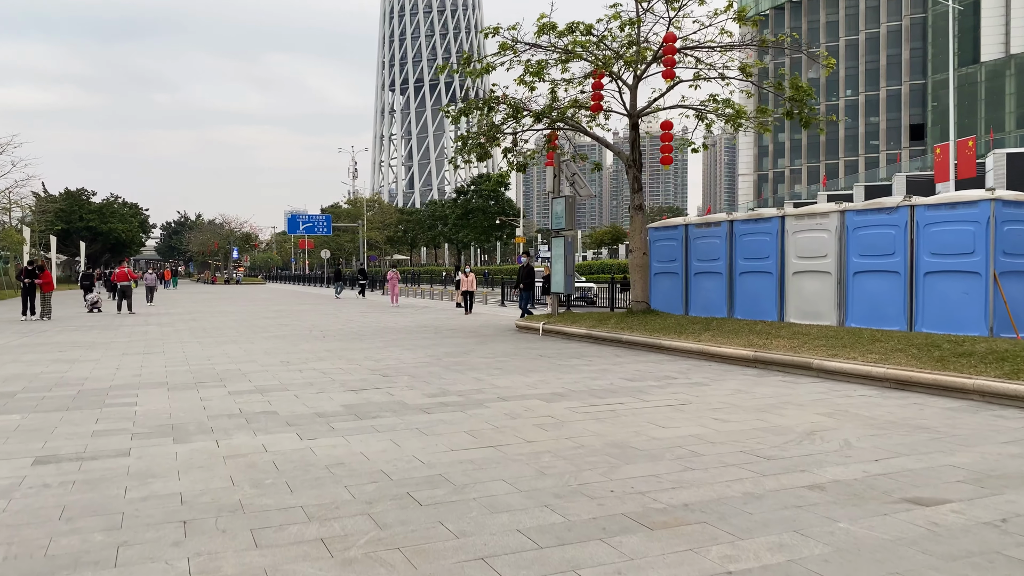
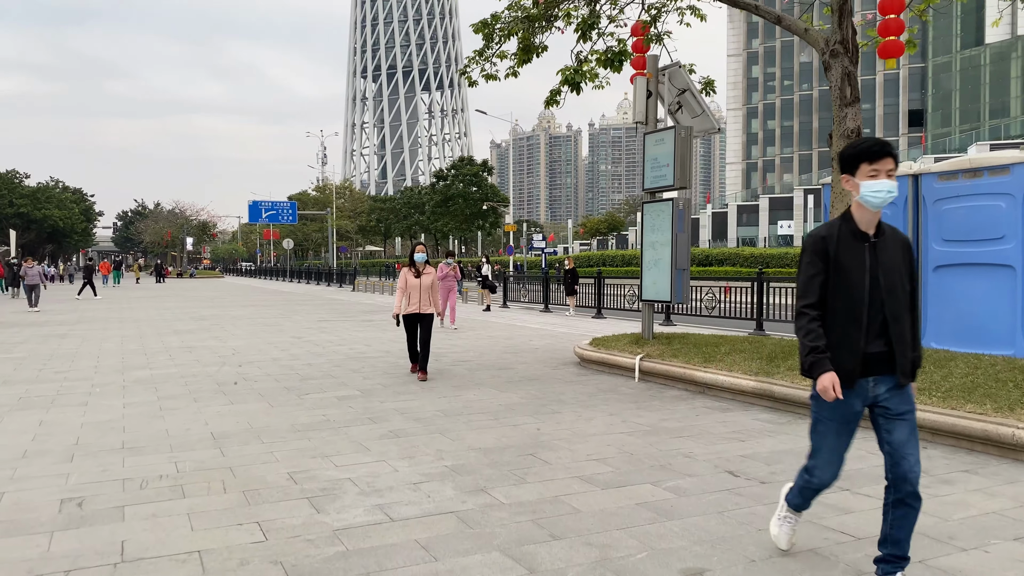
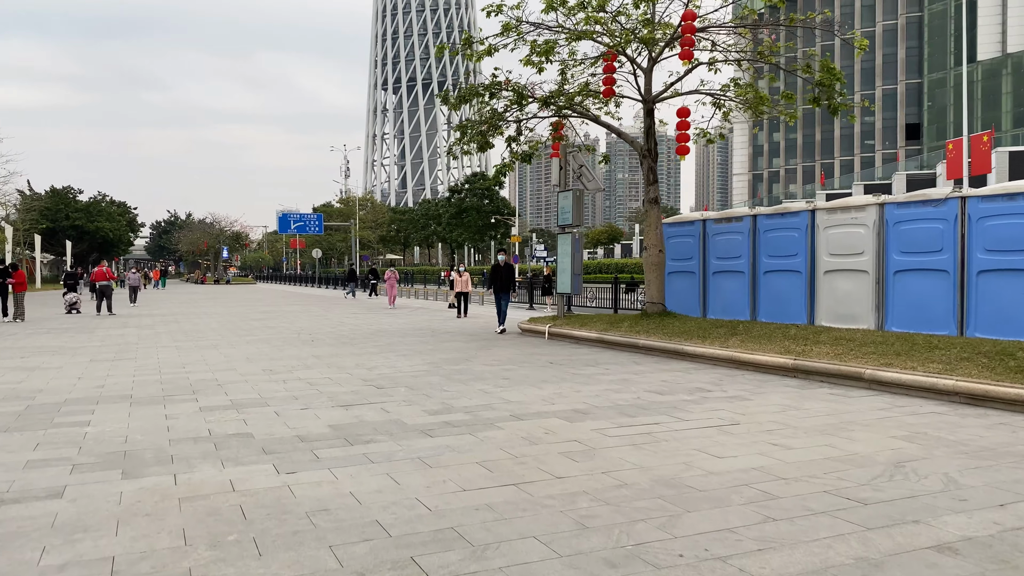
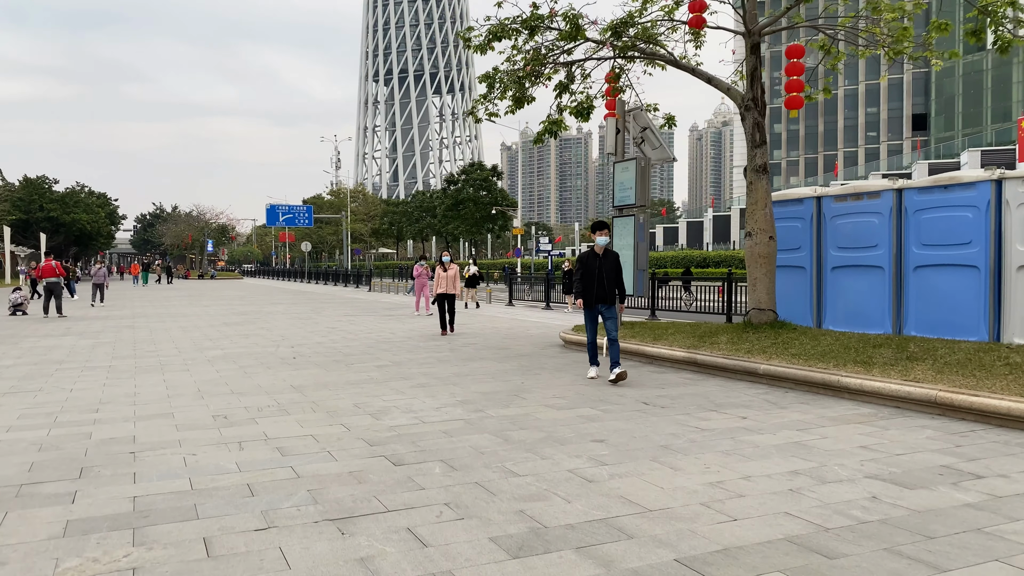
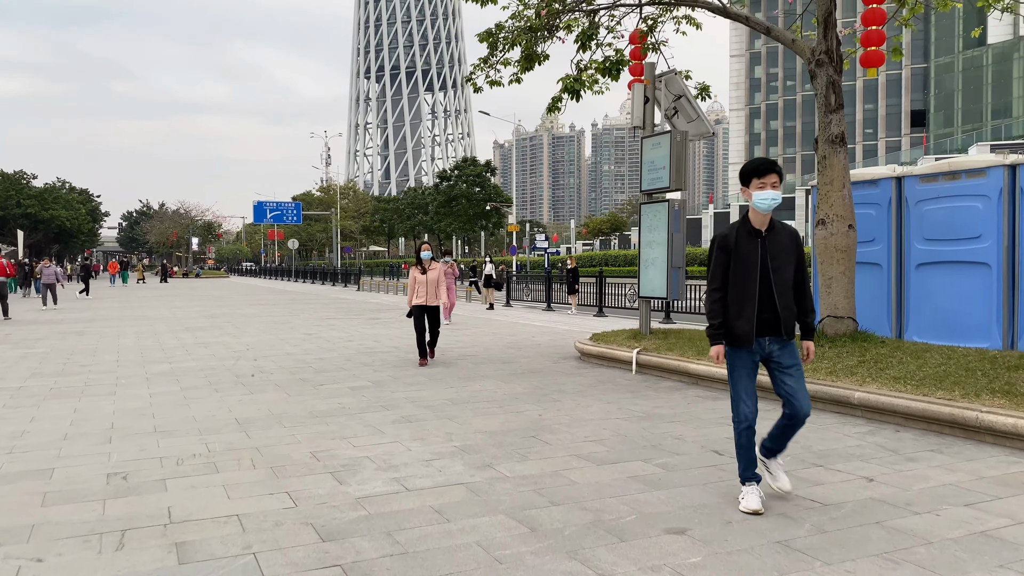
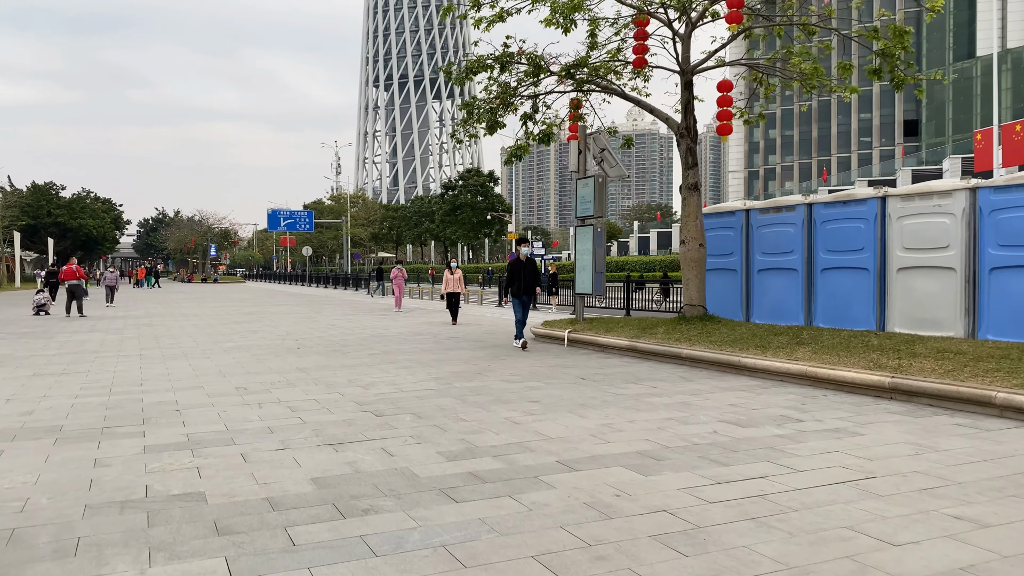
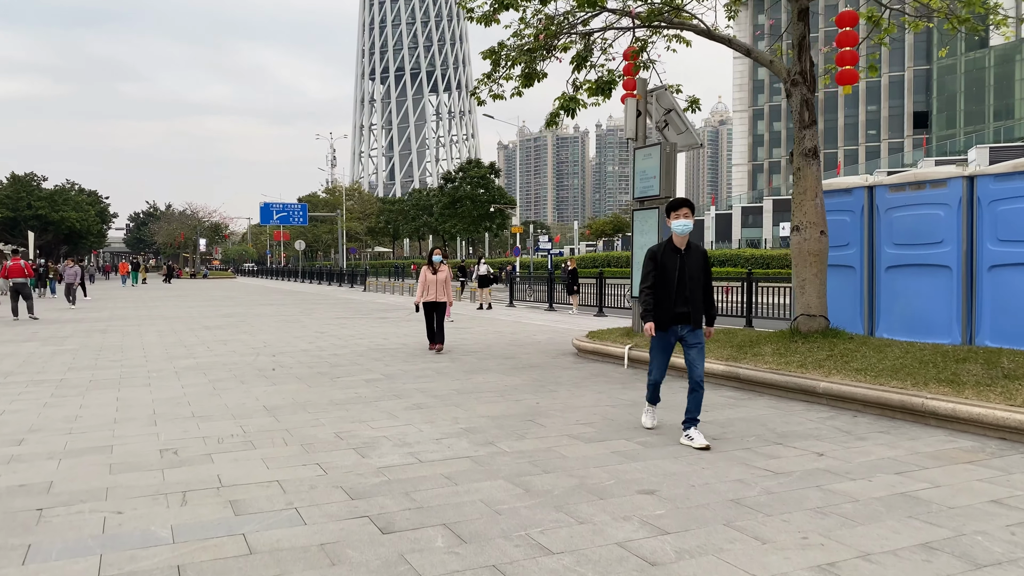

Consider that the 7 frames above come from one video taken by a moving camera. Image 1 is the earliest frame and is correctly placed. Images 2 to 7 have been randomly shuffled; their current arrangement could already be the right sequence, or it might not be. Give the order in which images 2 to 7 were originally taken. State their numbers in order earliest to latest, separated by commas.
3, 6, 4, 7, 5, 2
